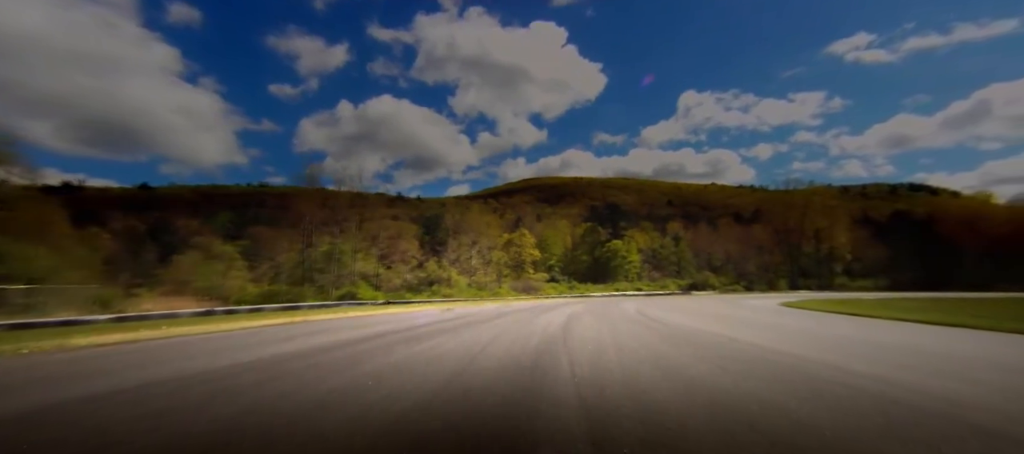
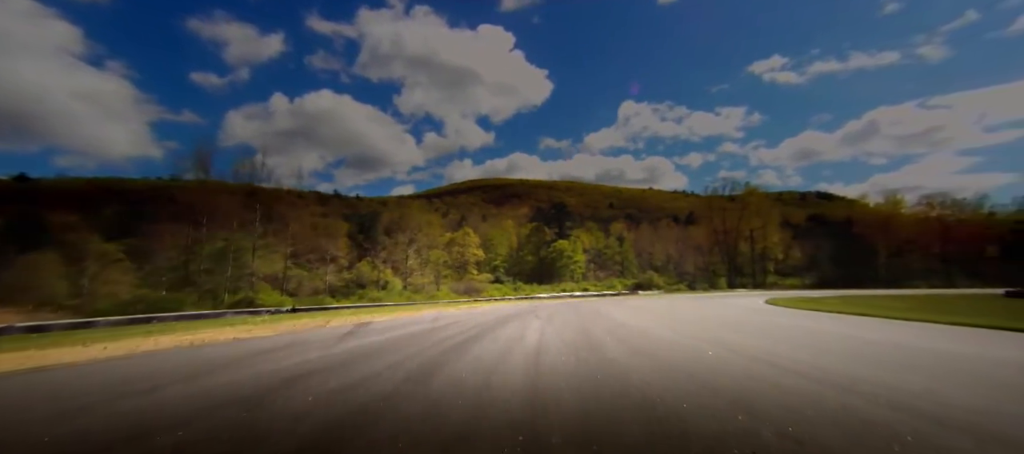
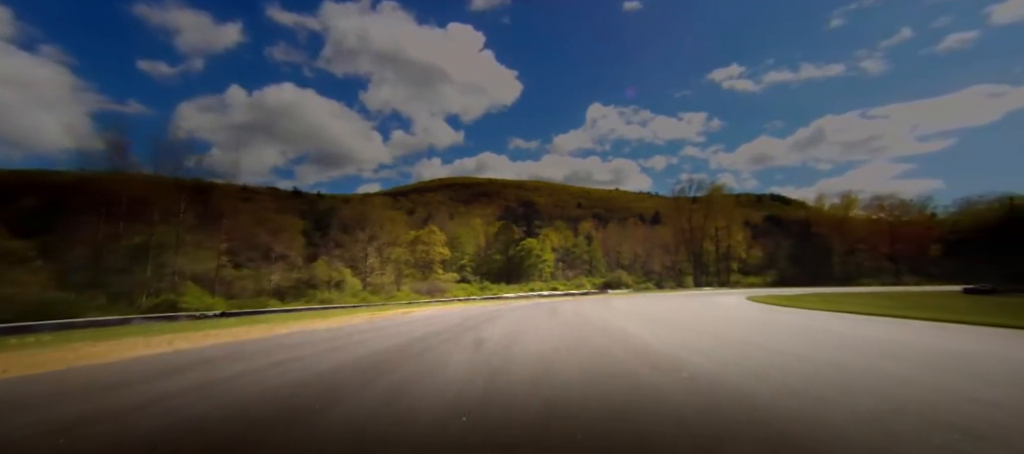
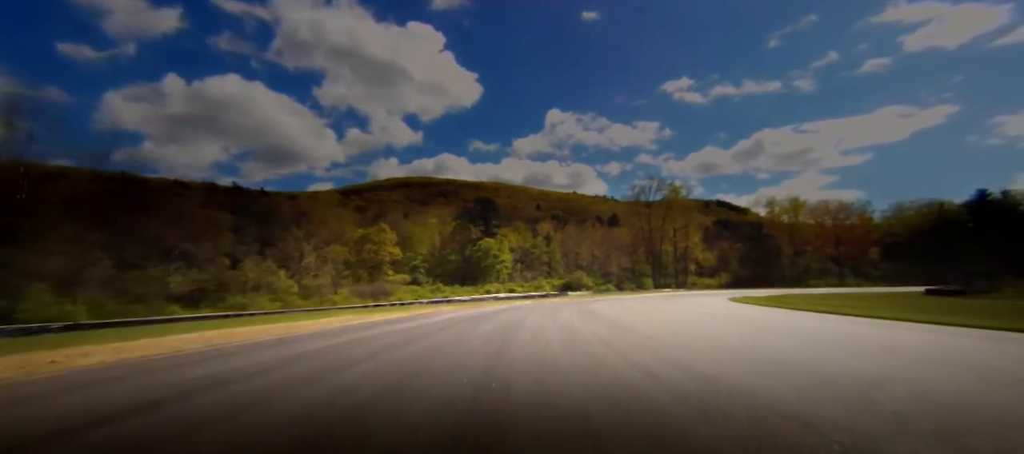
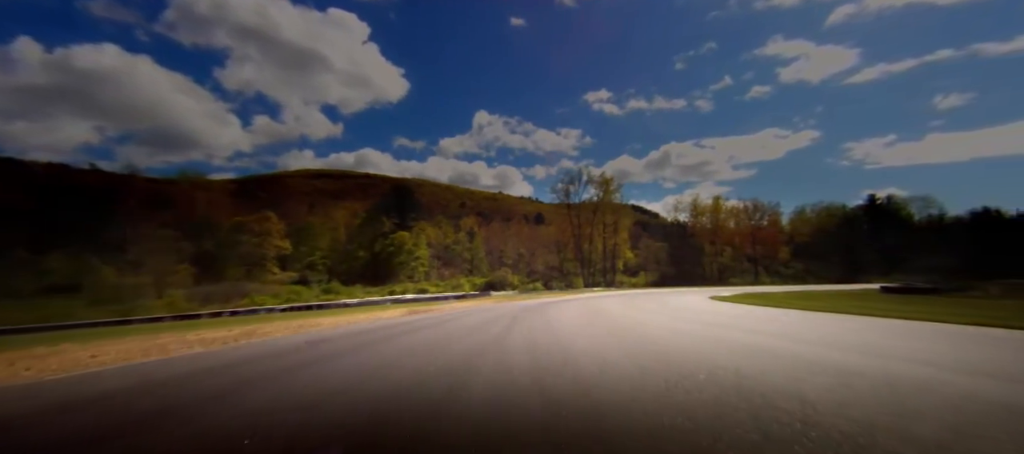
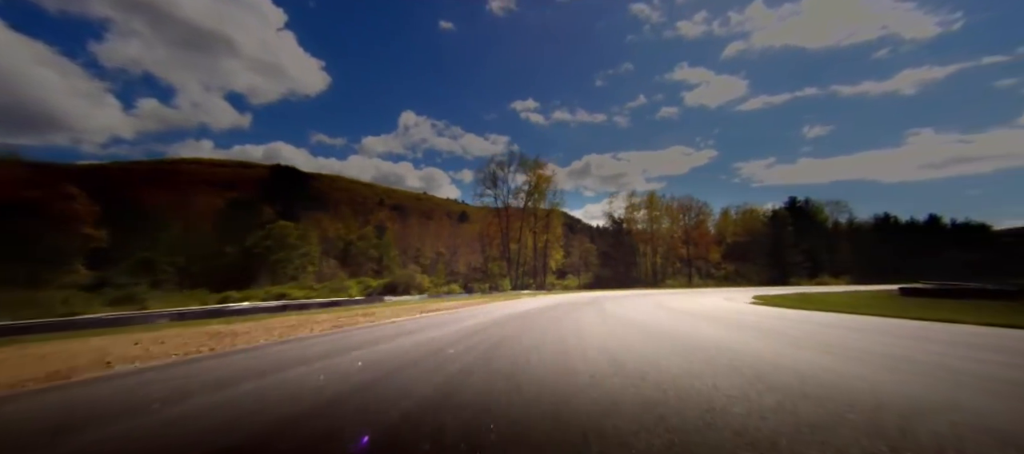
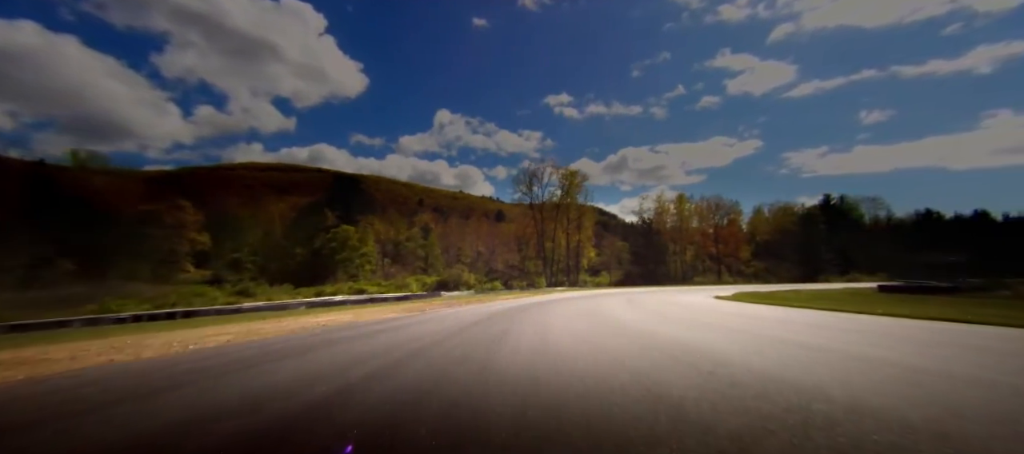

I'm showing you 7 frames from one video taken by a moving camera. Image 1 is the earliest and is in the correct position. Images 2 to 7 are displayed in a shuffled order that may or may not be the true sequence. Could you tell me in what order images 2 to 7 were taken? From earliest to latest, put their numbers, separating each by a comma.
2, 3, 4, 5, 7, 6
